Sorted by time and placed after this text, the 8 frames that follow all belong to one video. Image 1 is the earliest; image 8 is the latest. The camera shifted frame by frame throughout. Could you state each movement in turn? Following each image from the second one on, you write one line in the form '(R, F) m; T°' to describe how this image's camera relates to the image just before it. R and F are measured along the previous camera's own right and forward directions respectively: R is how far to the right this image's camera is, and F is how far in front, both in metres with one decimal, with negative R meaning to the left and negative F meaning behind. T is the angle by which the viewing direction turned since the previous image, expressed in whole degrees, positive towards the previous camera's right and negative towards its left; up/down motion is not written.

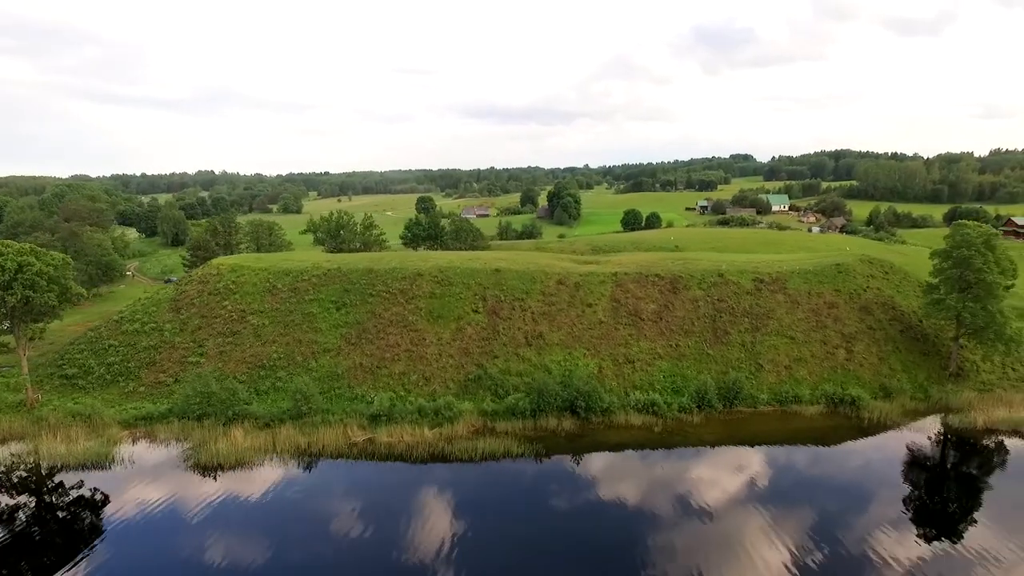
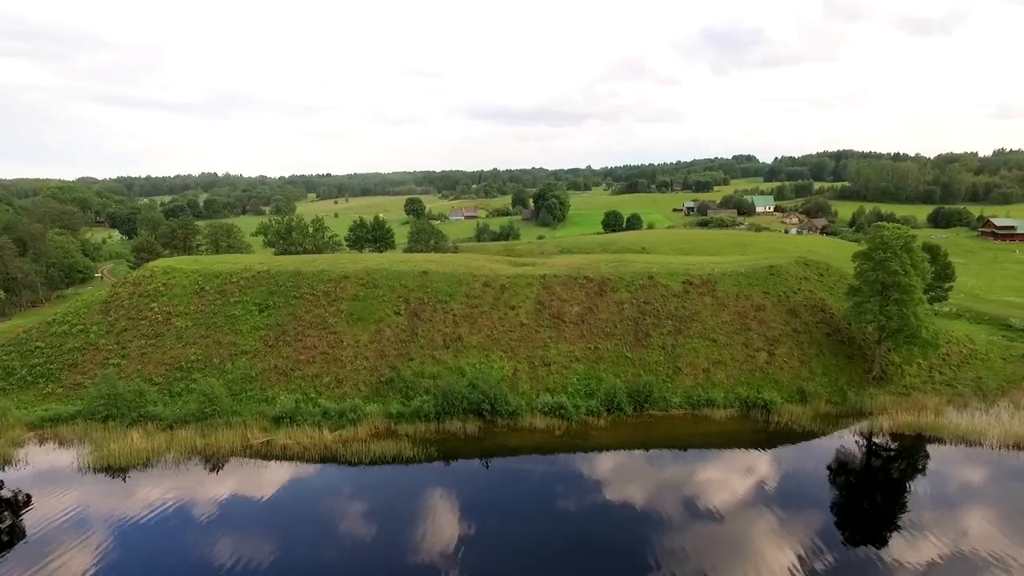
(+5.0, +0.1) m; -1°
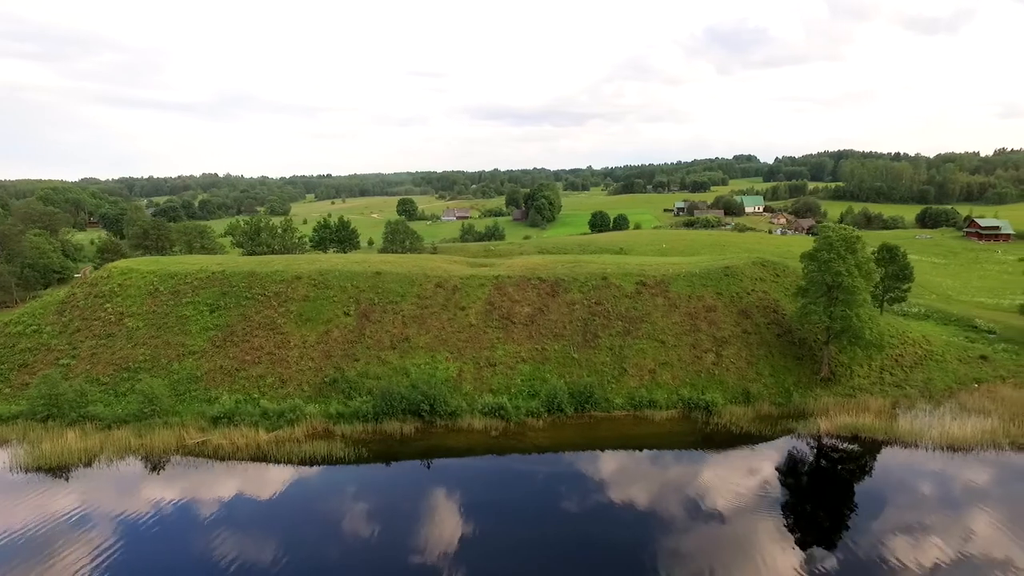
(+3.2, 0.0) m; 0°
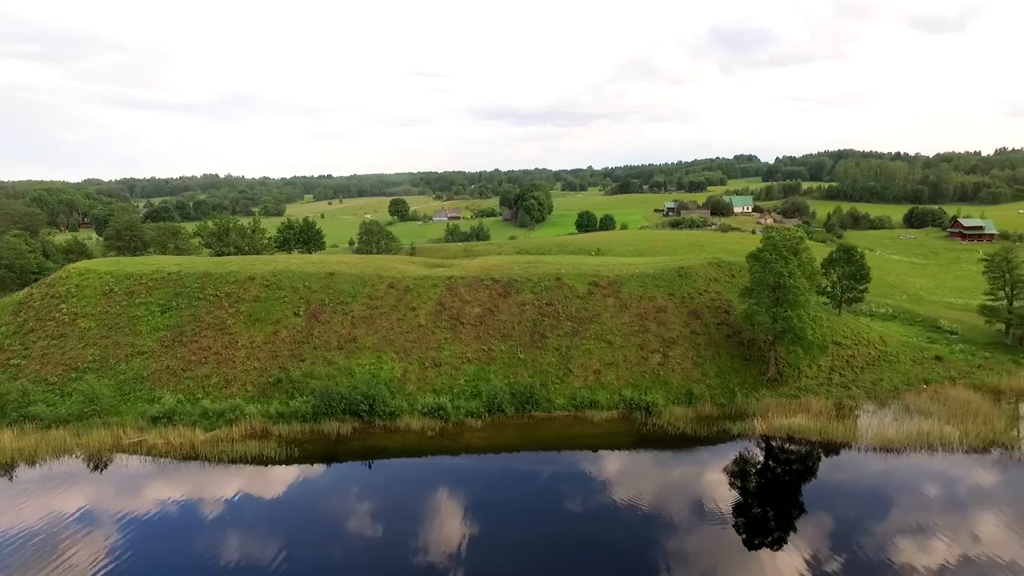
(+3.2, -0.1) m; 0°
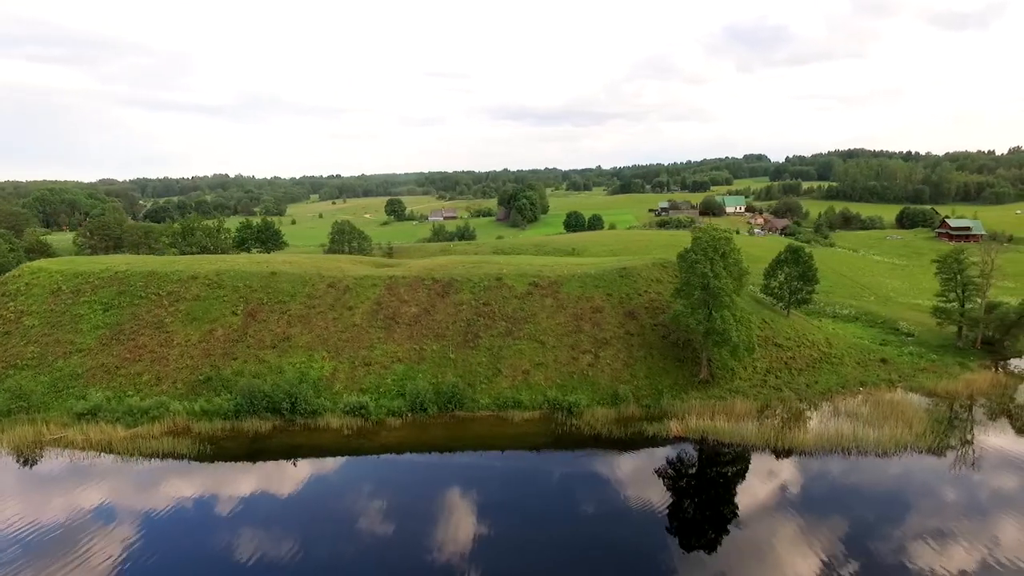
(+4.6, 0.0) m; -1°
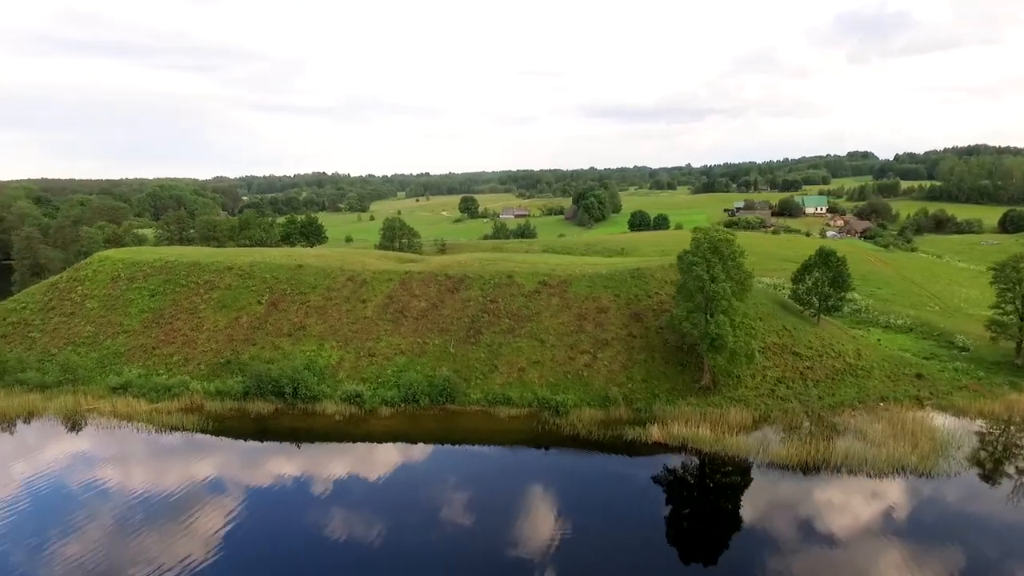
(+4.9, 0.0) m; -8°
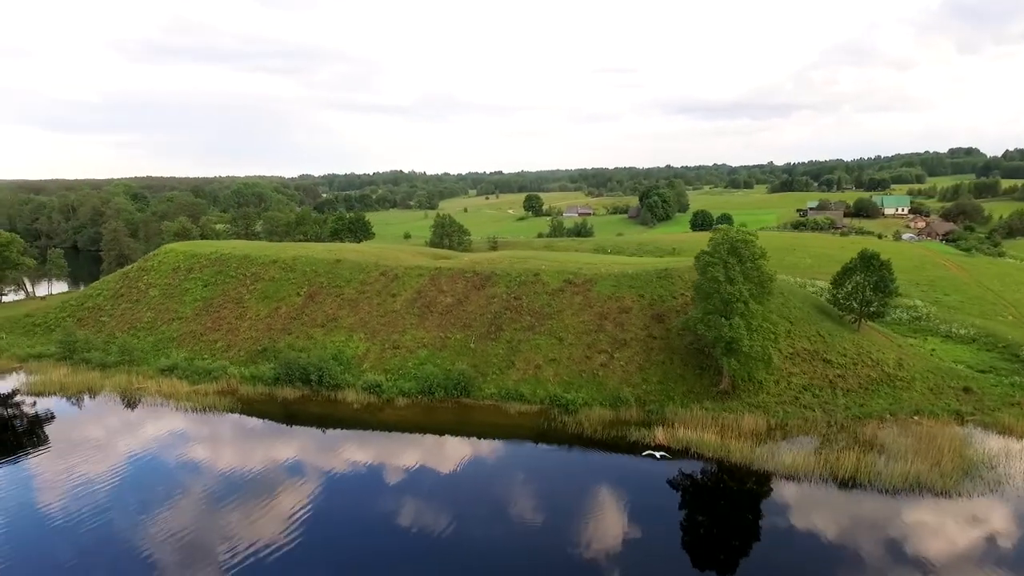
(+3.1, -0.2) m; -7°
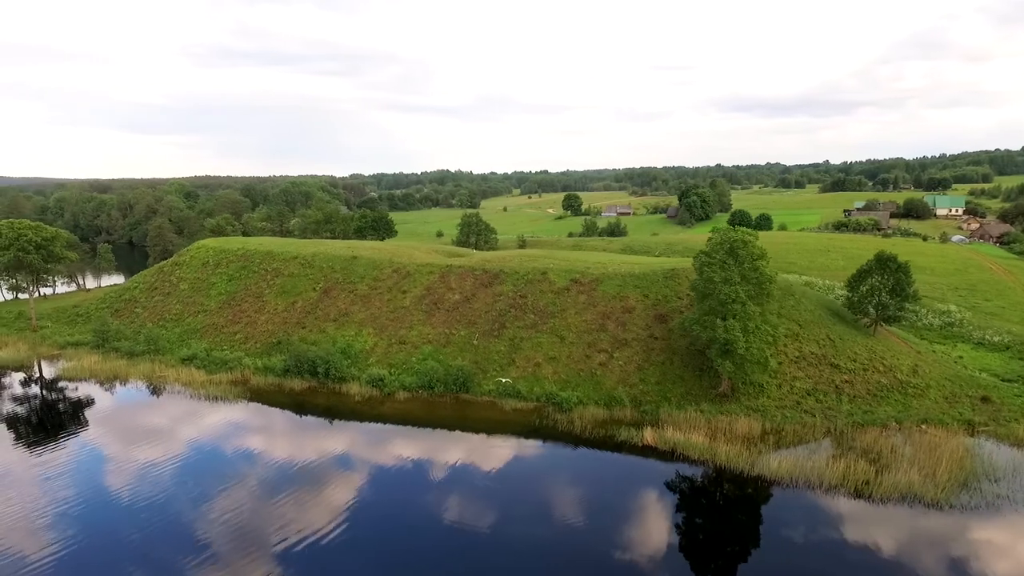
(+2.6, -0.2) m; -4°
